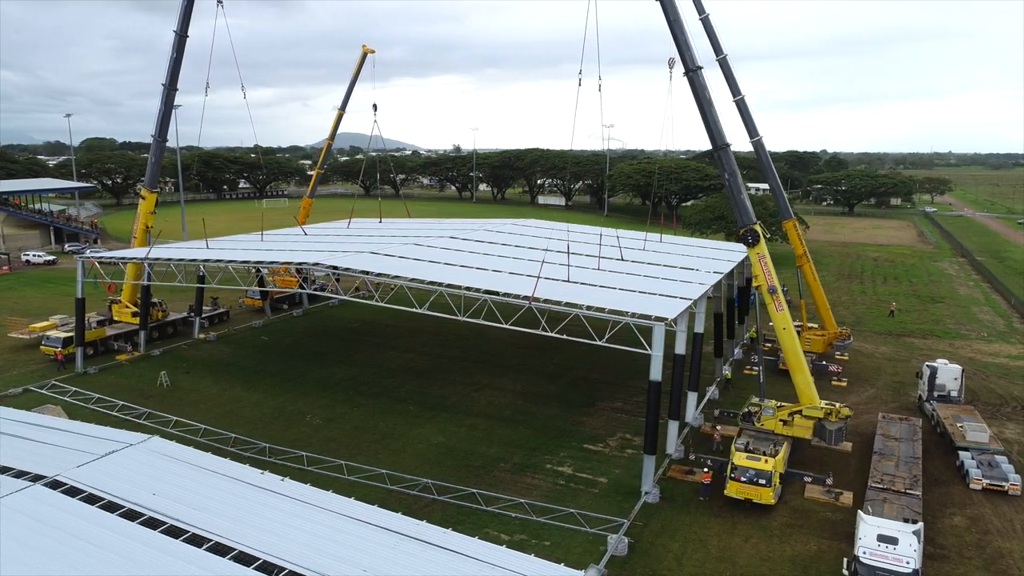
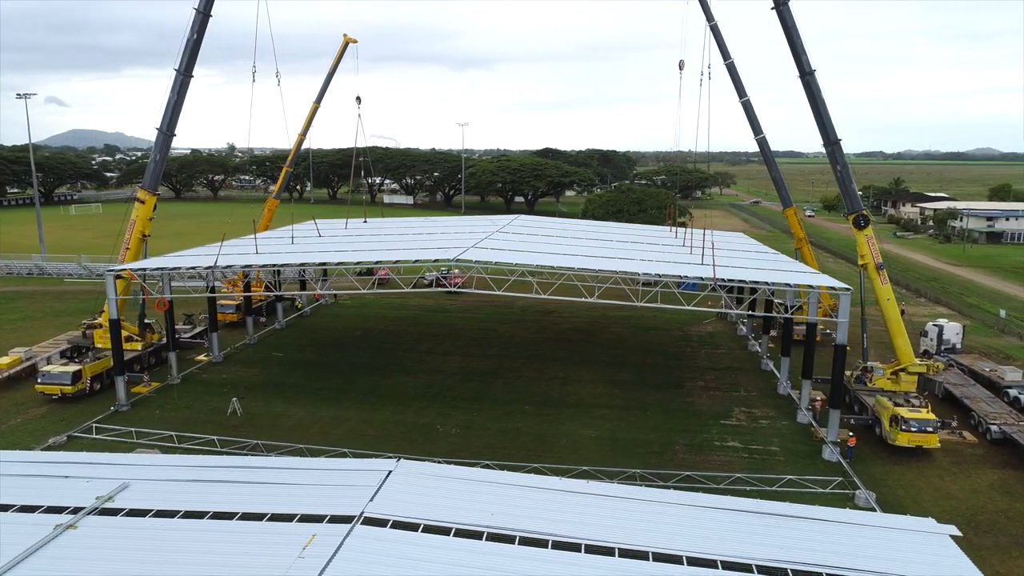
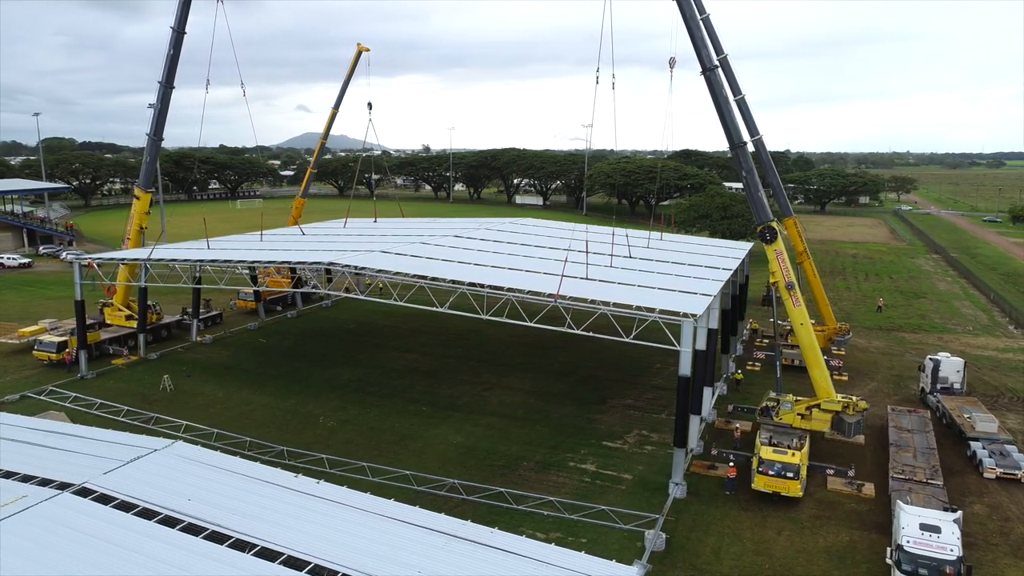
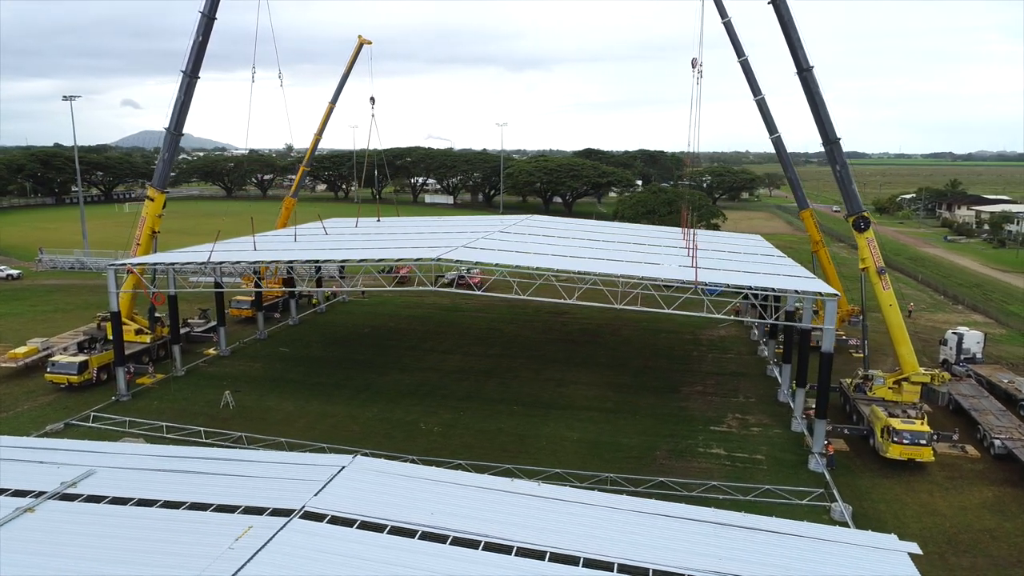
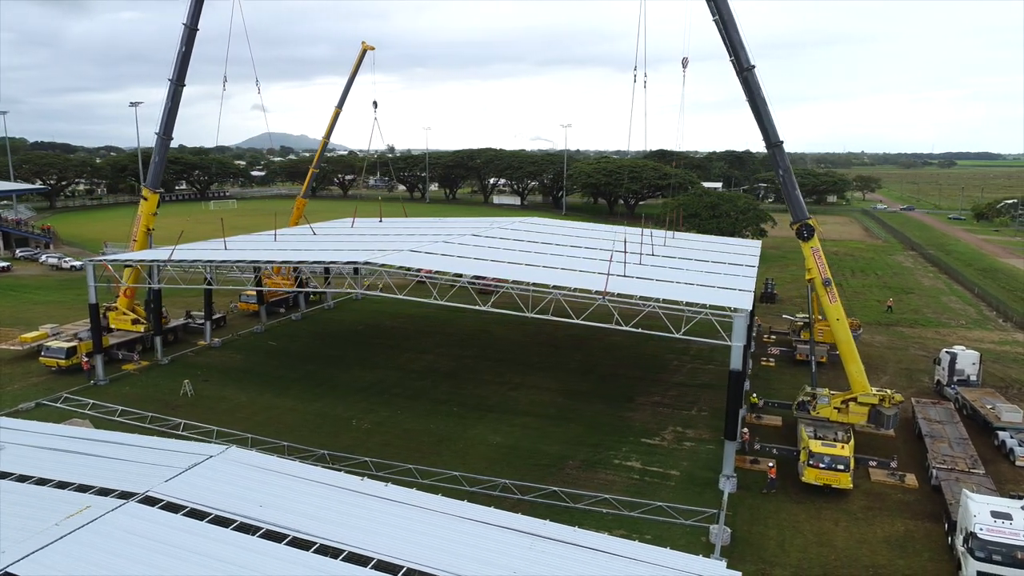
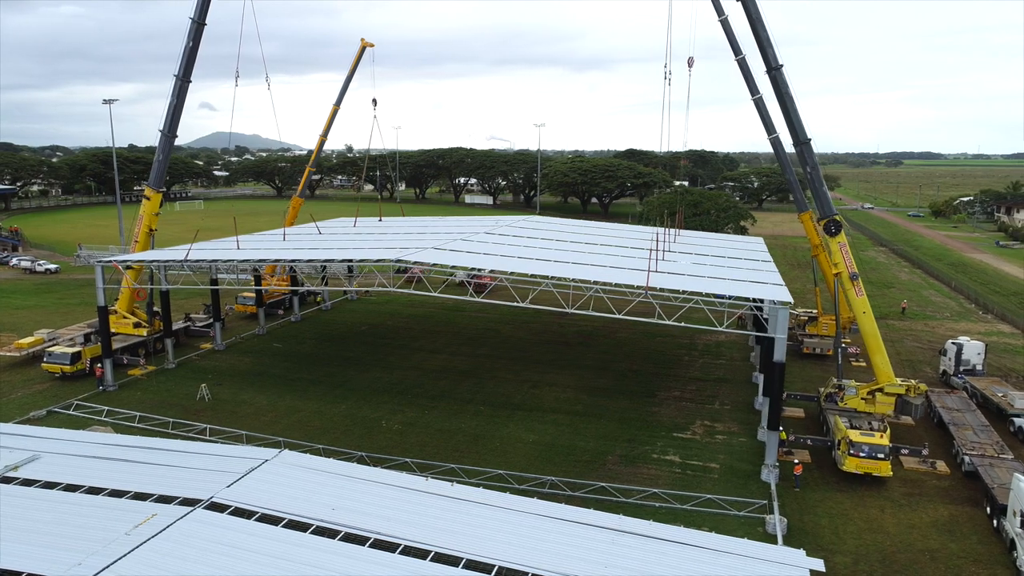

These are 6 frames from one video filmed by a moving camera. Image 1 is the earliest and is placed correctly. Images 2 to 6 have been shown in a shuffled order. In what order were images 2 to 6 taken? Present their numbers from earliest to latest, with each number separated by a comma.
3, 5, 6, 4, 2
